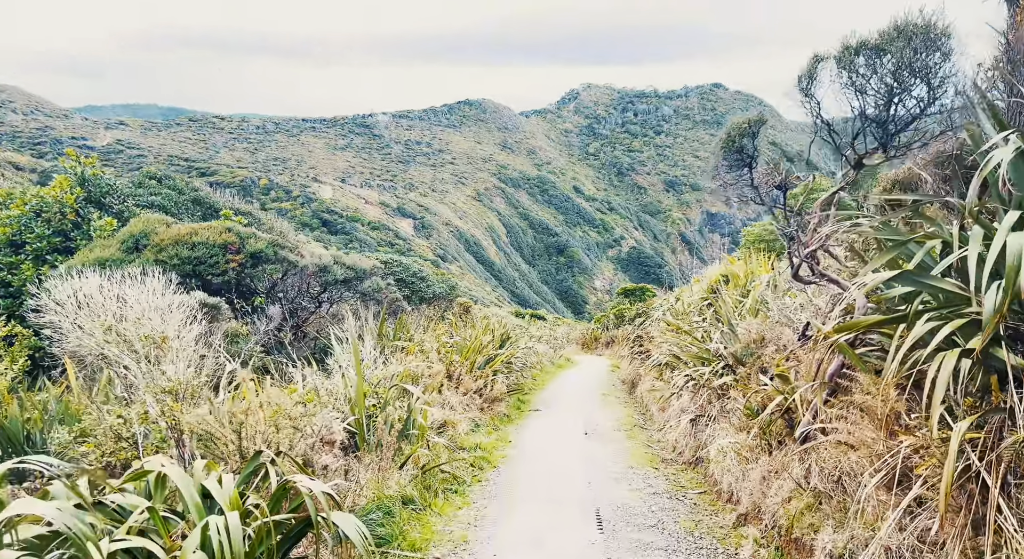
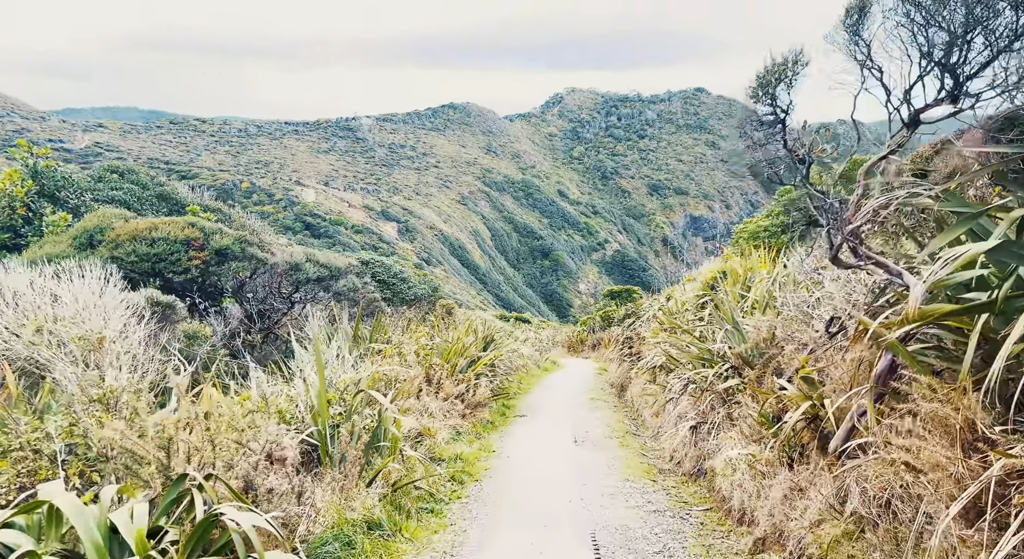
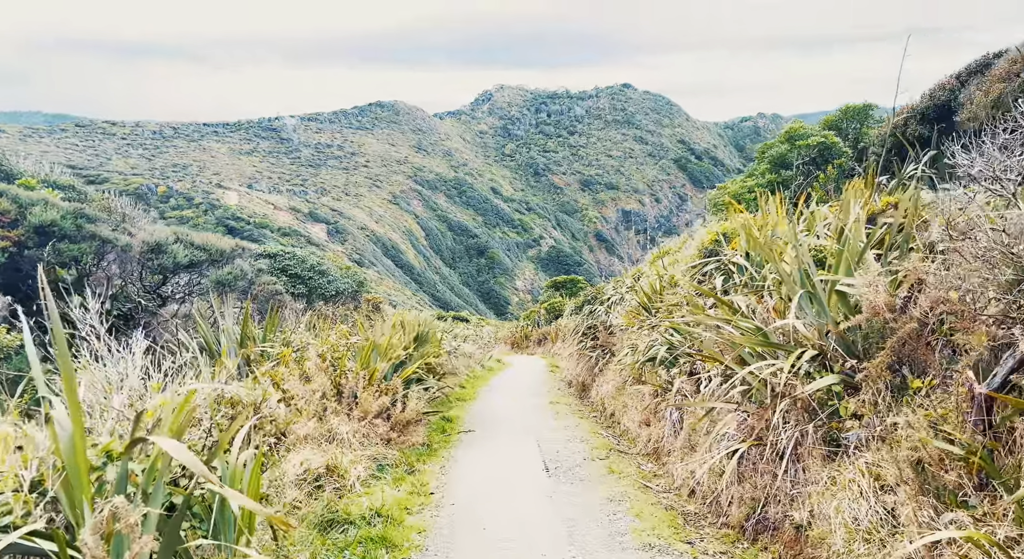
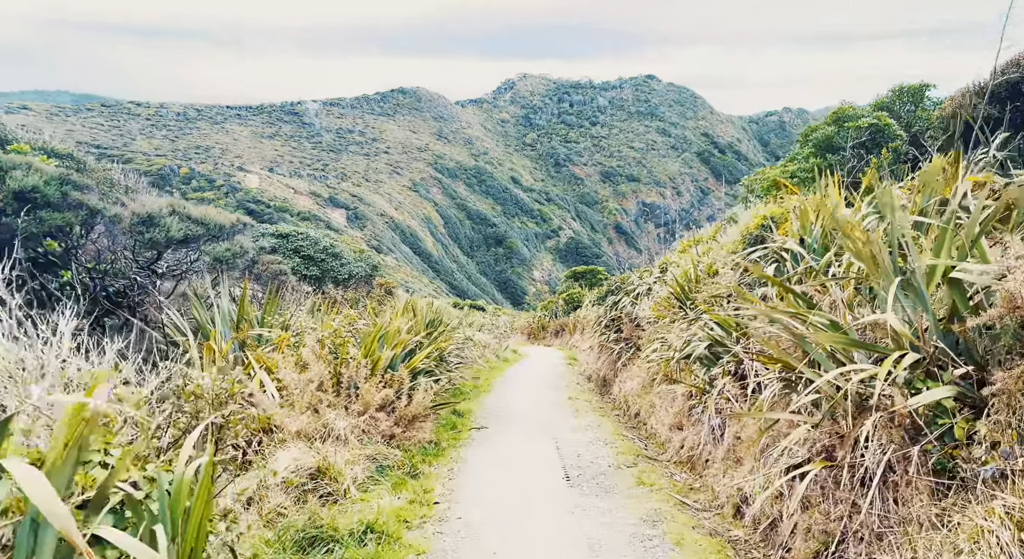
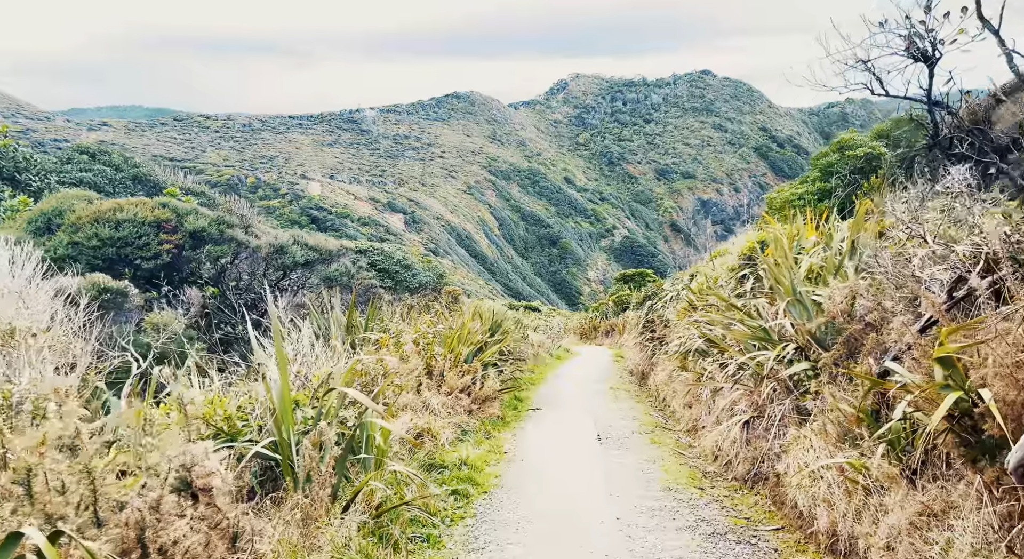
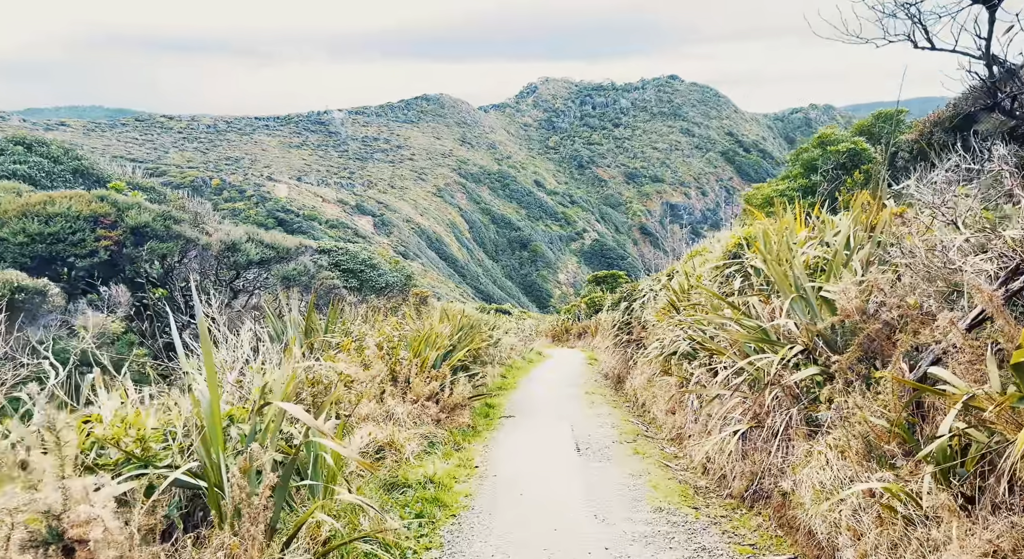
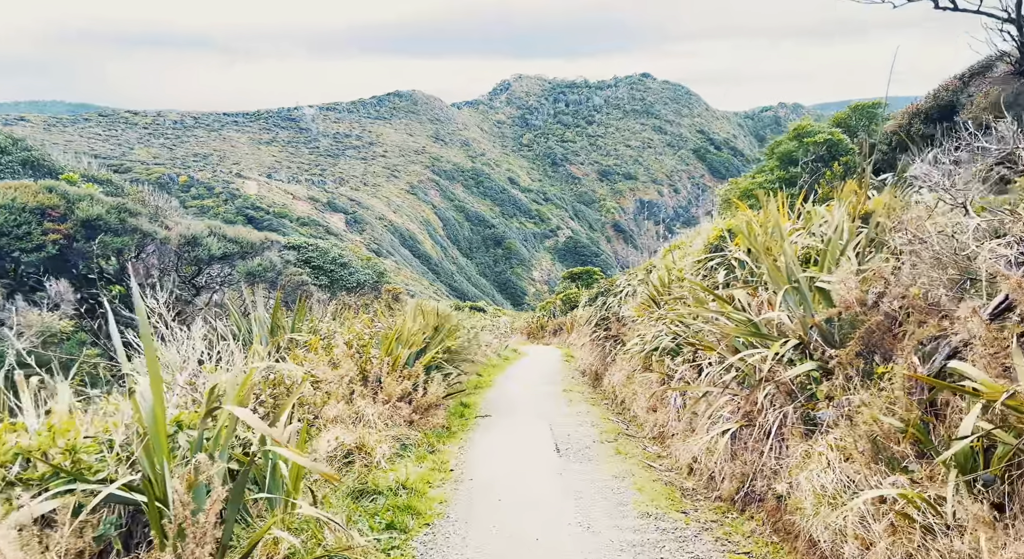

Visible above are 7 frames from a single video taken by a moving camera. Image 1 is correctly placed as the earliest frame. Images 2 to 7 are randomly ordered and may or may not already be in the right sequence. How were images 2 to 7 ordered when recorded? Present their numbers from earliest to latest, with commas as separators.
2, 5, 6, 7, 3, 4
